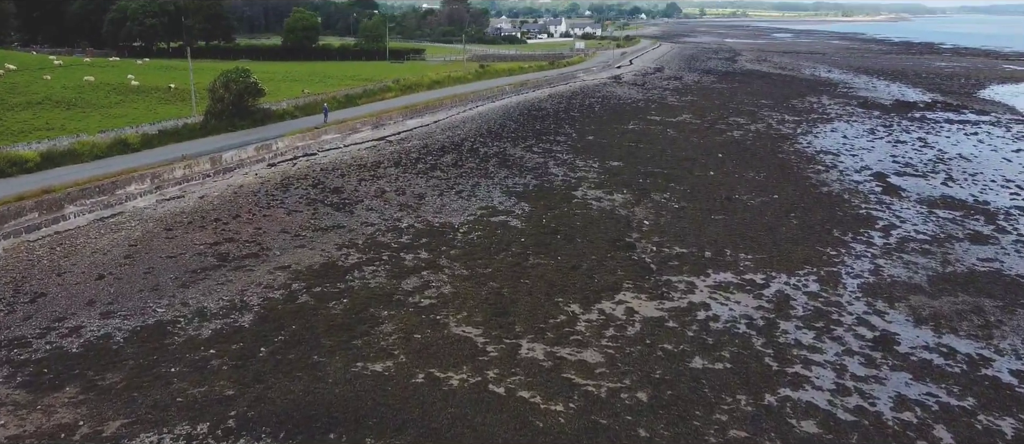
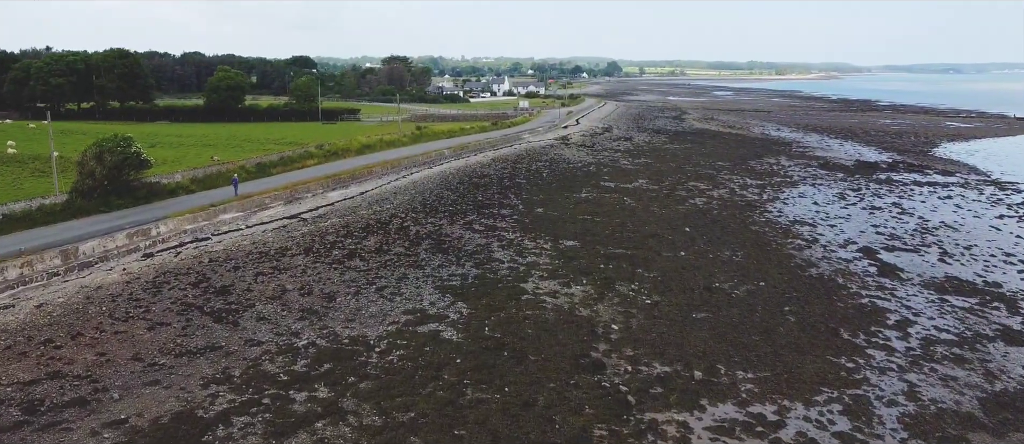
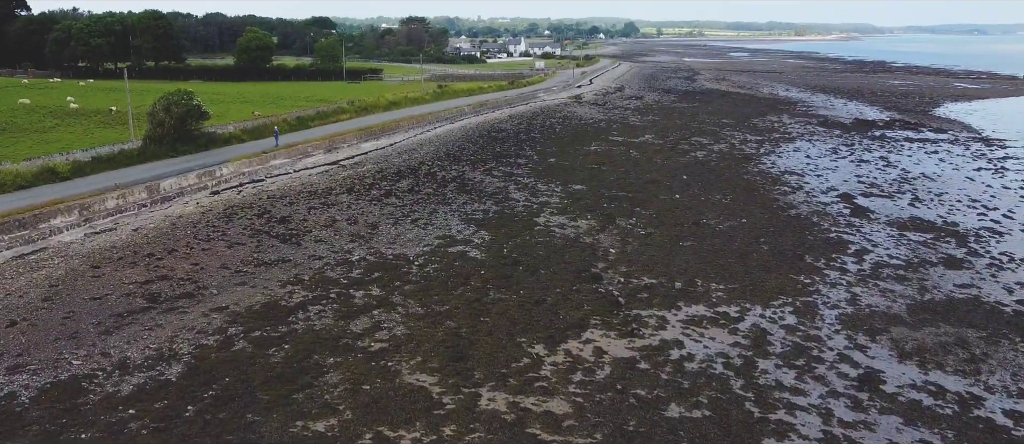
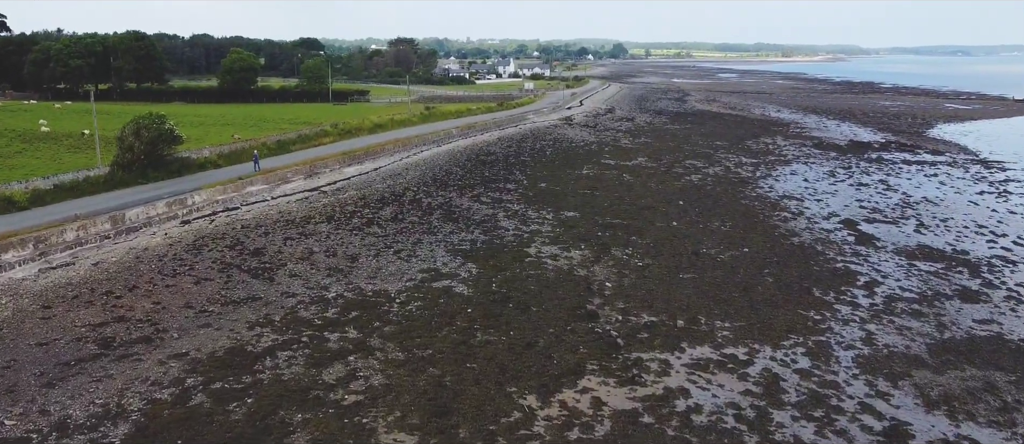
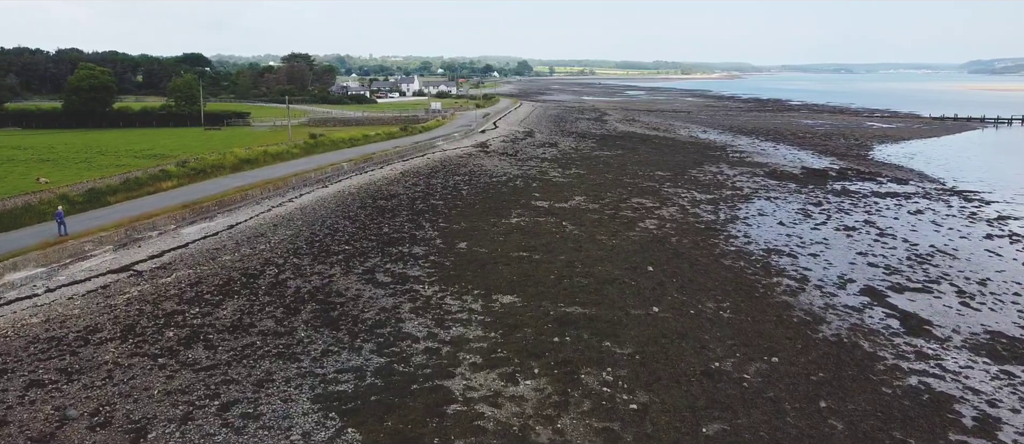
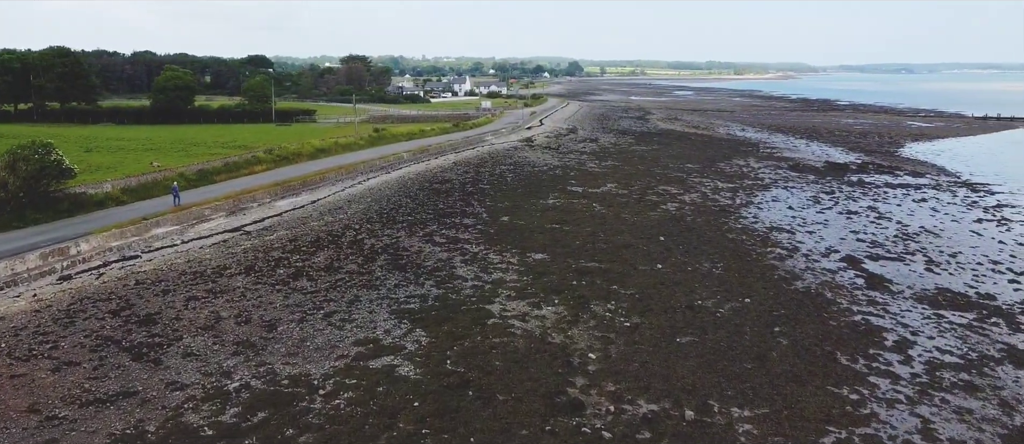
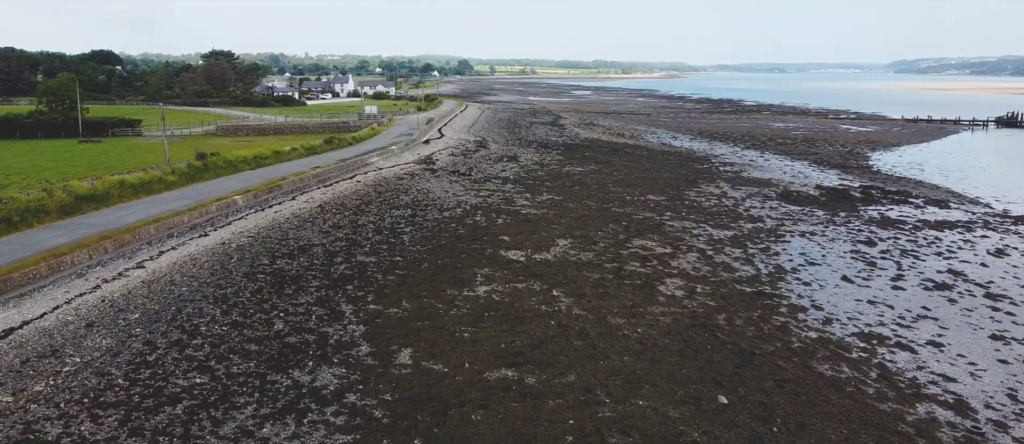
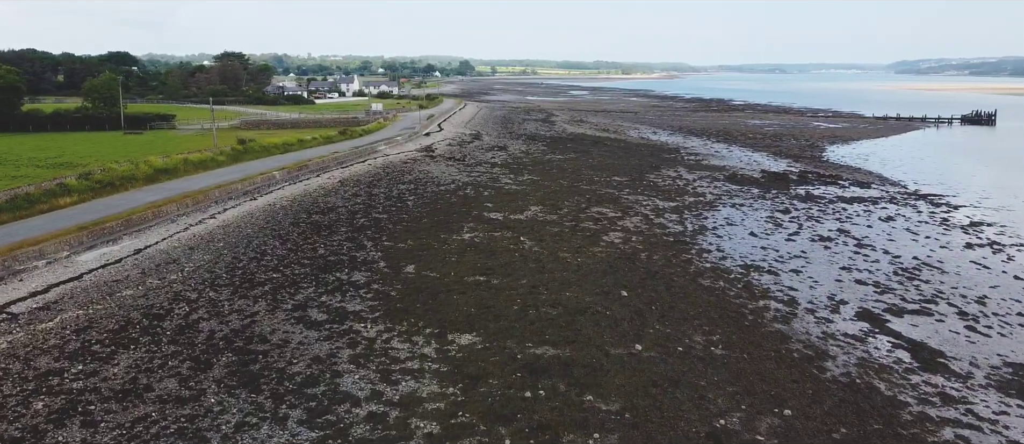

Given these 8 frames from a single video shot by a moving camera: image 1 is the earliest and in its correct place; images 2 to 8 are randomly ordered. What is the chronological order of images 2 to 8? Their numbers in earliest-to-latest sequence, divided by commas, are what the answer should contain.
3, 4, 2, 6, 5, 8, 7
